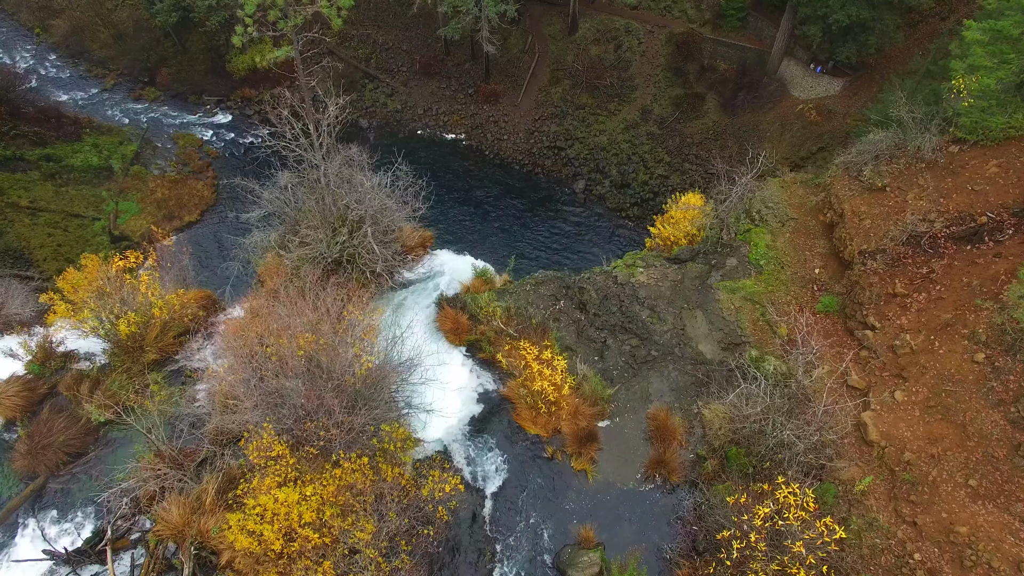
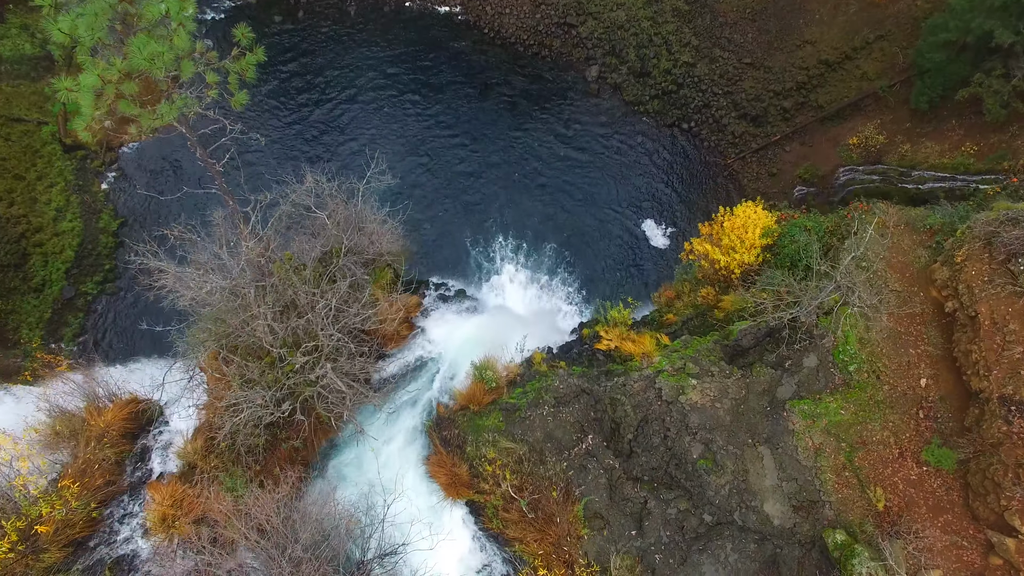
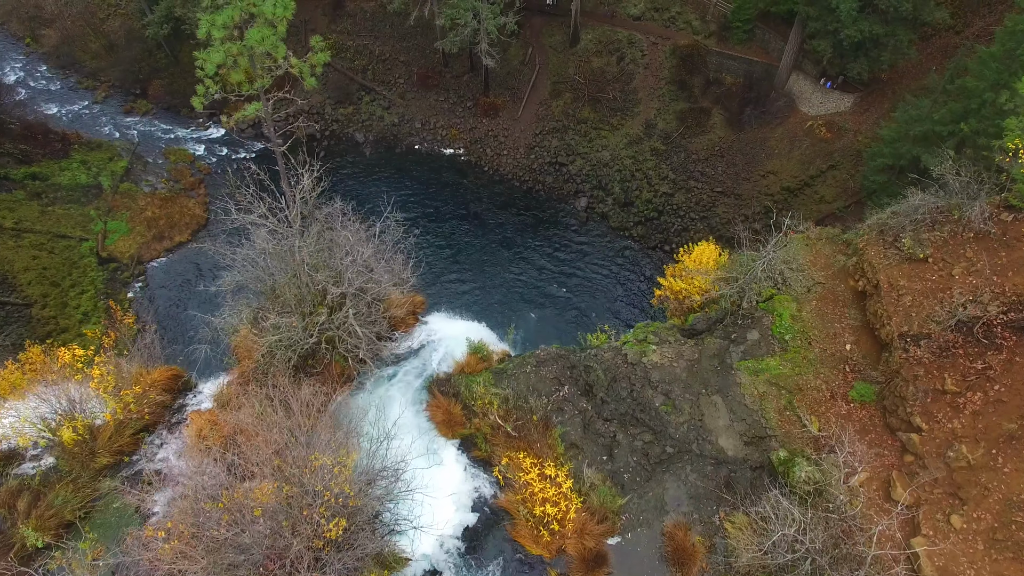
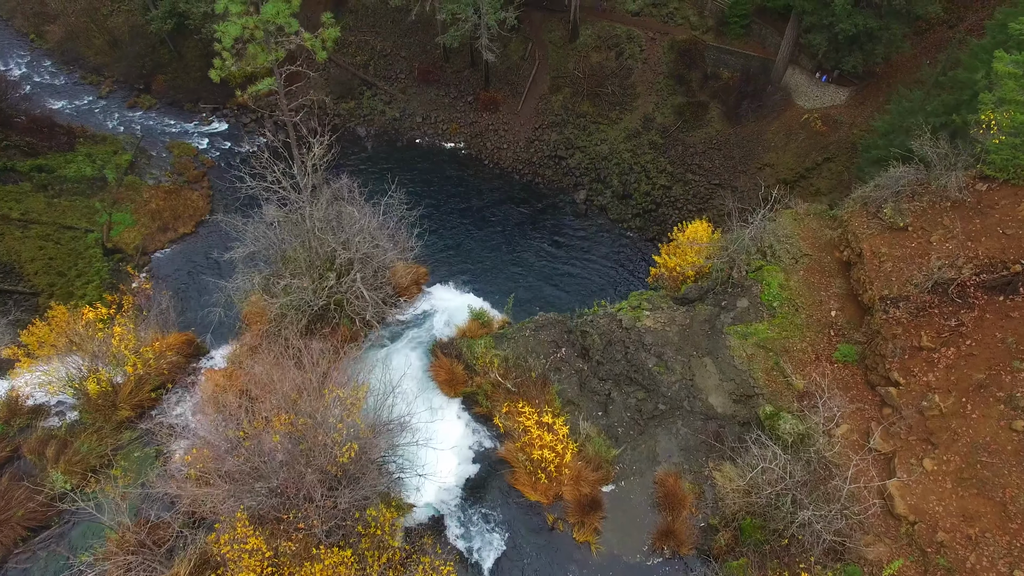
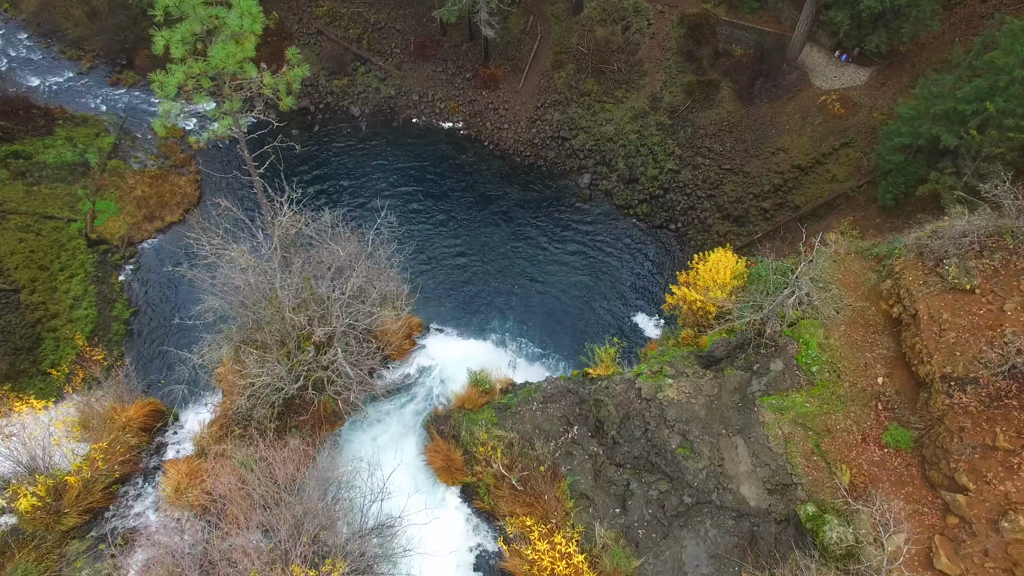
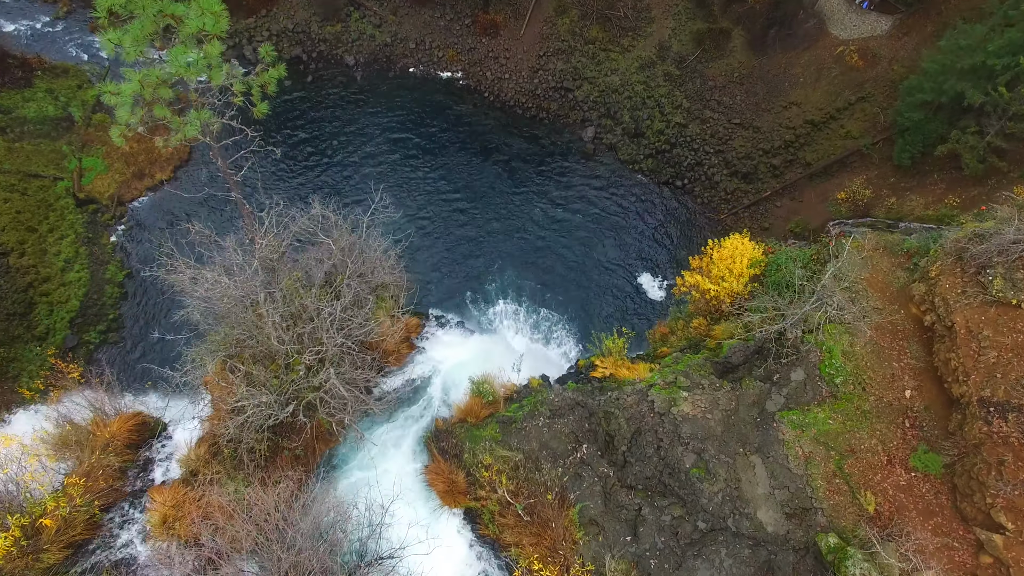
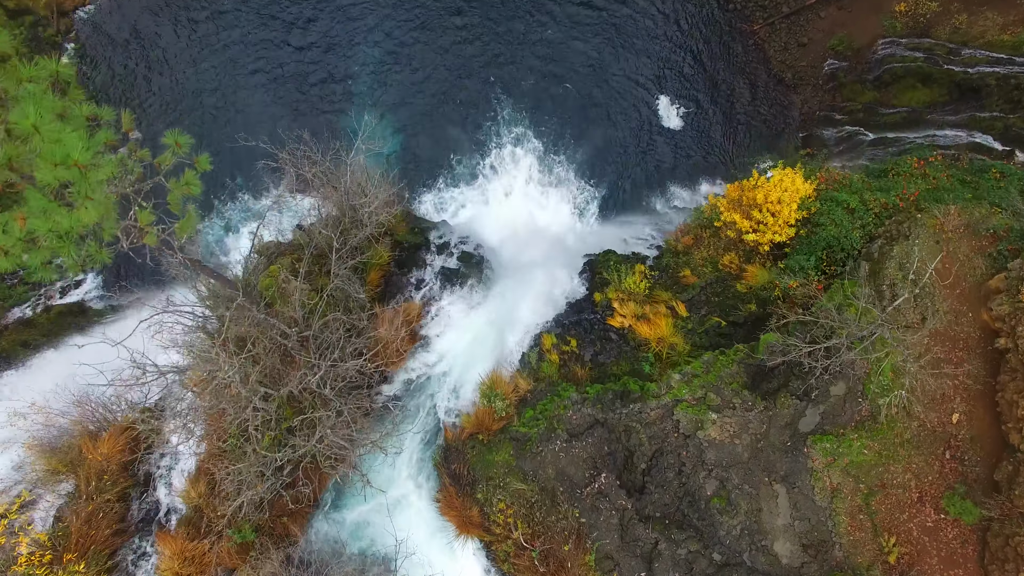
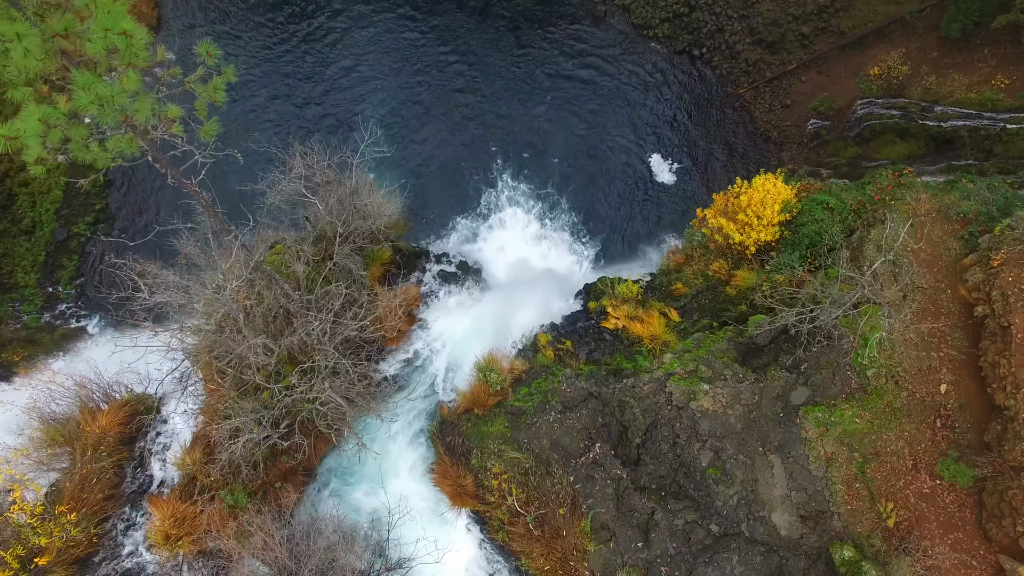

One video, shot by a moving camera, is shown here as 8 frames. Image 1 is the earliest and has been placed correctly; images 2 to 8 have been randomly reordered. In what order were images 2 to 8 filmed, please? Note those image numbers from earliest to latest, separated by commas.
4, 3, 5, 6, 2, 8, 7
